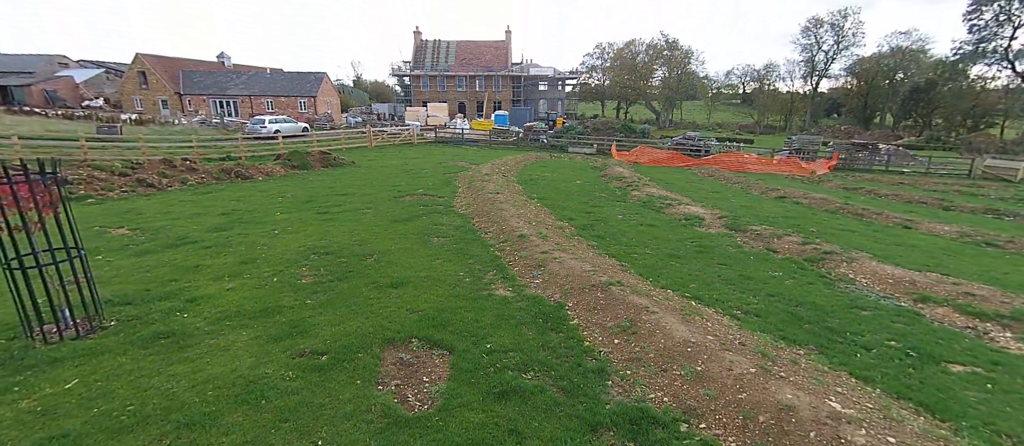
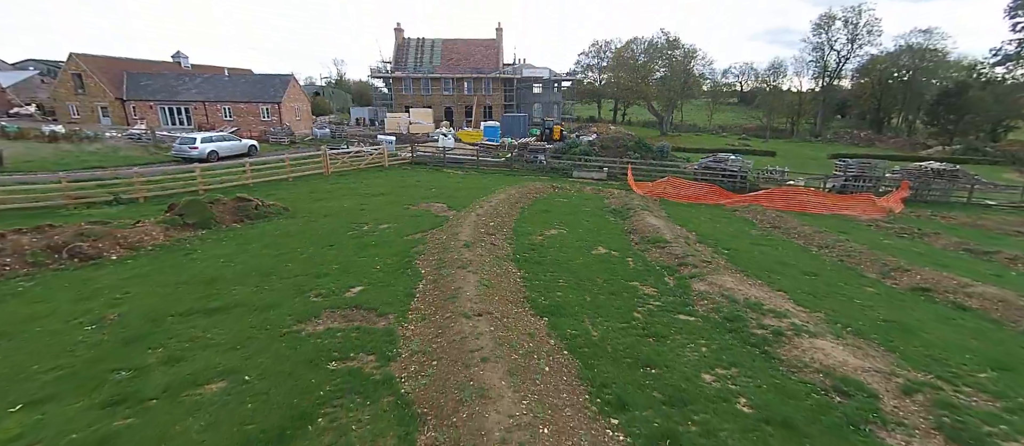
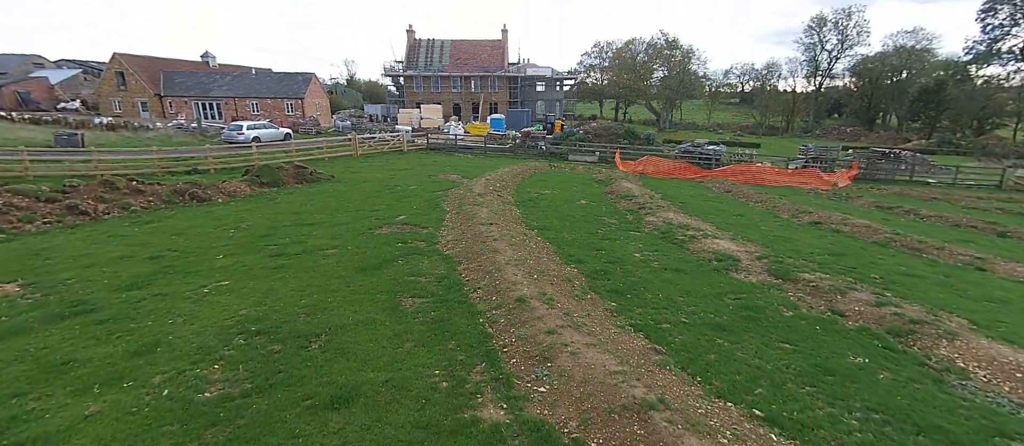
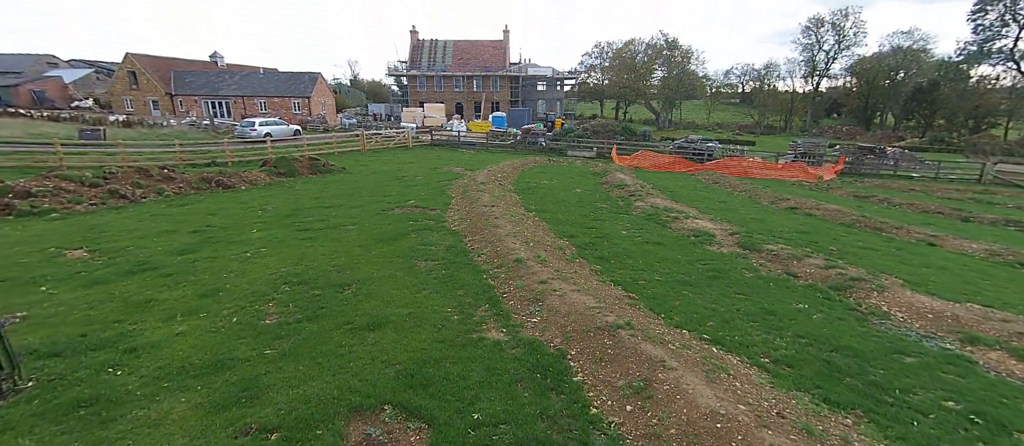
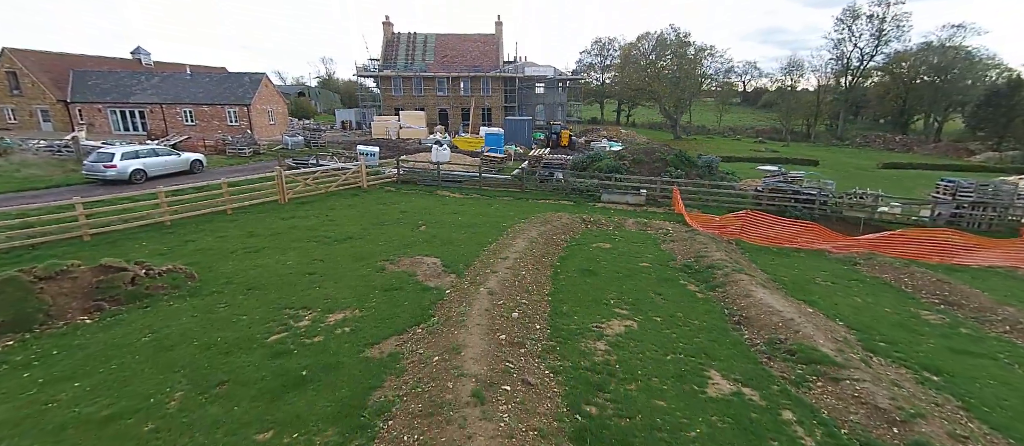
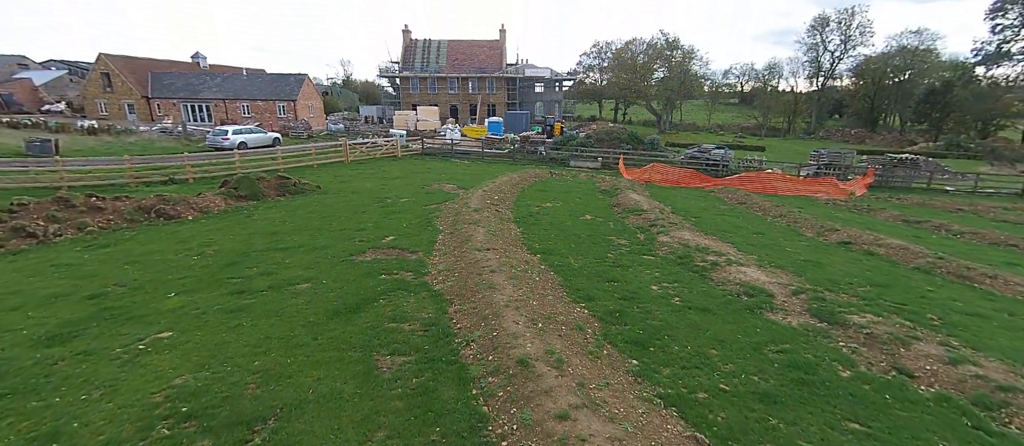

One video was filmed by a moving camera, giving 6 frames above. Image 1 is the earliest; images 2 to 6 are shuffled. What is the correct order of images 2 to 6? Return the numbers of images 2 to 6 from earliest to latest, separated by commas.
4, 3, 6, 2, 5
